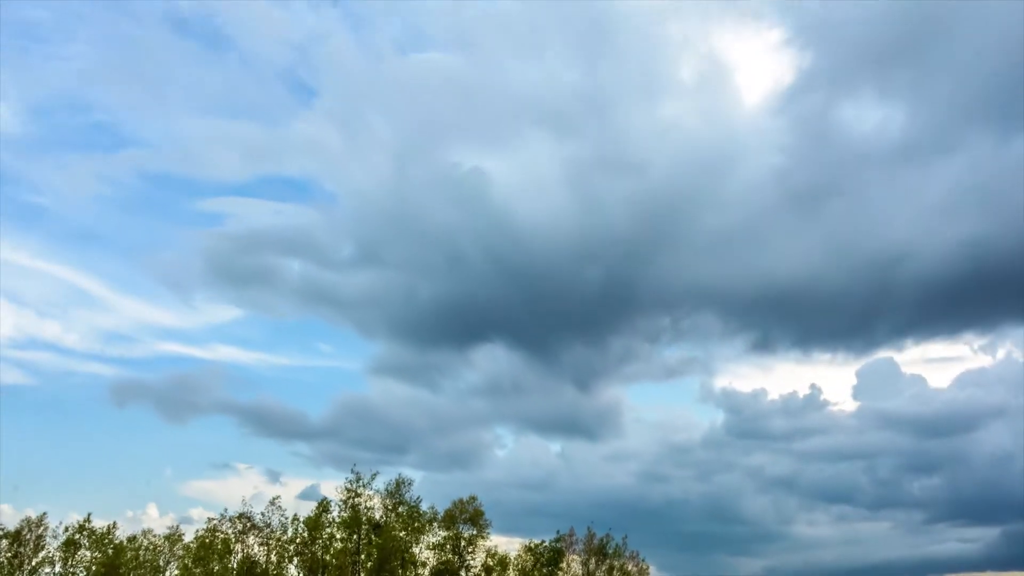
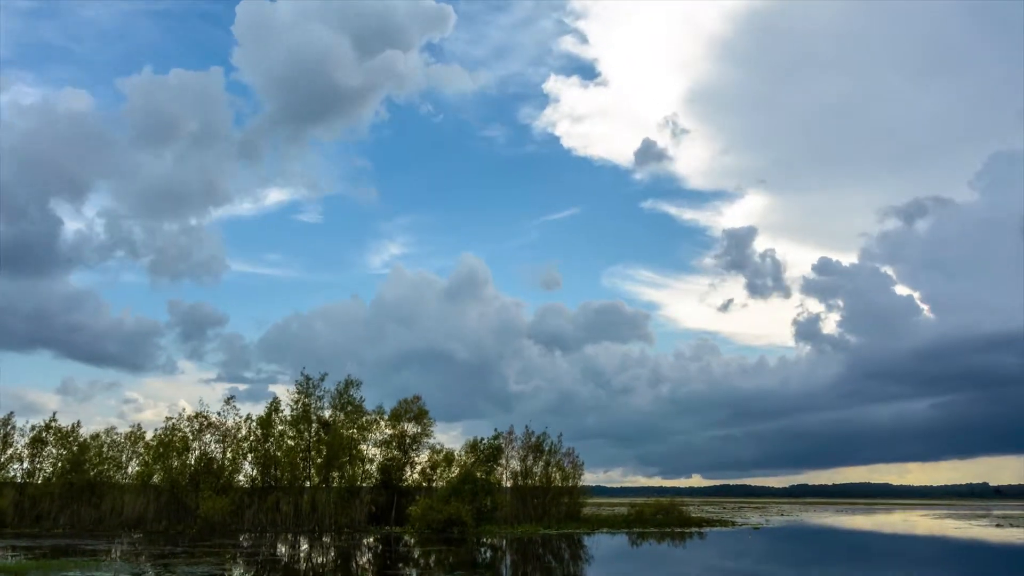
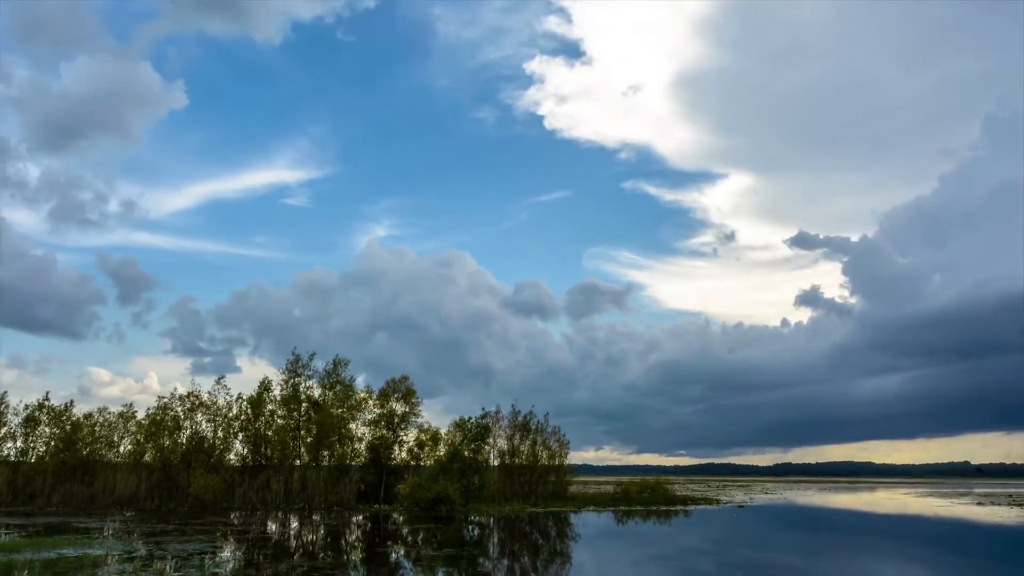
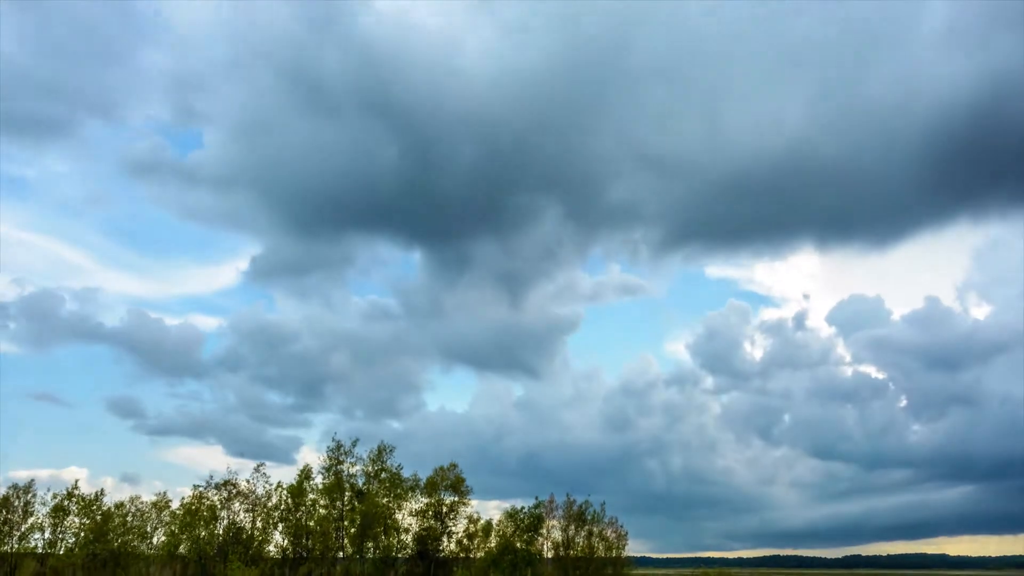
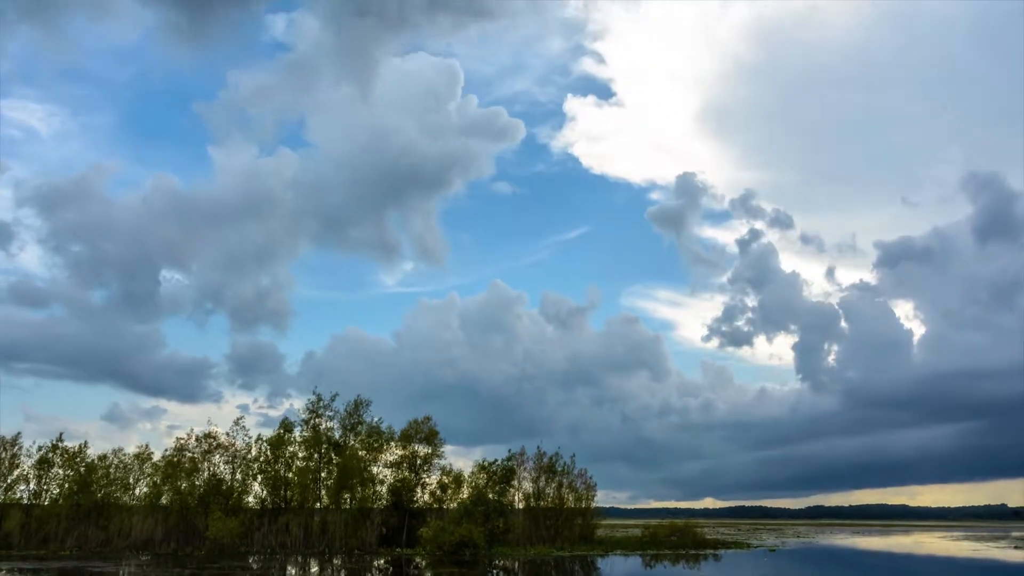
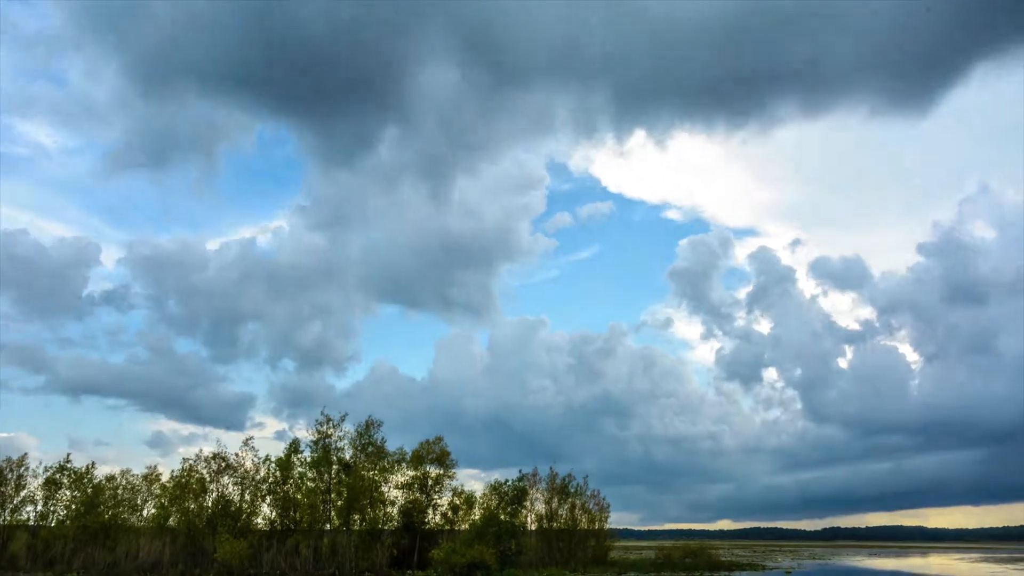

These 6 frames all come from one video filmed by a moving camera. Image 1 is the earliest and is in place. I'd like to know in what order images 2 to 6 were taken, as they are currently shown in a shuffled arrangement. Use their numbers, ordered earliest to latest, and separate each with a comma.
4, 6, 5, 2, 3
